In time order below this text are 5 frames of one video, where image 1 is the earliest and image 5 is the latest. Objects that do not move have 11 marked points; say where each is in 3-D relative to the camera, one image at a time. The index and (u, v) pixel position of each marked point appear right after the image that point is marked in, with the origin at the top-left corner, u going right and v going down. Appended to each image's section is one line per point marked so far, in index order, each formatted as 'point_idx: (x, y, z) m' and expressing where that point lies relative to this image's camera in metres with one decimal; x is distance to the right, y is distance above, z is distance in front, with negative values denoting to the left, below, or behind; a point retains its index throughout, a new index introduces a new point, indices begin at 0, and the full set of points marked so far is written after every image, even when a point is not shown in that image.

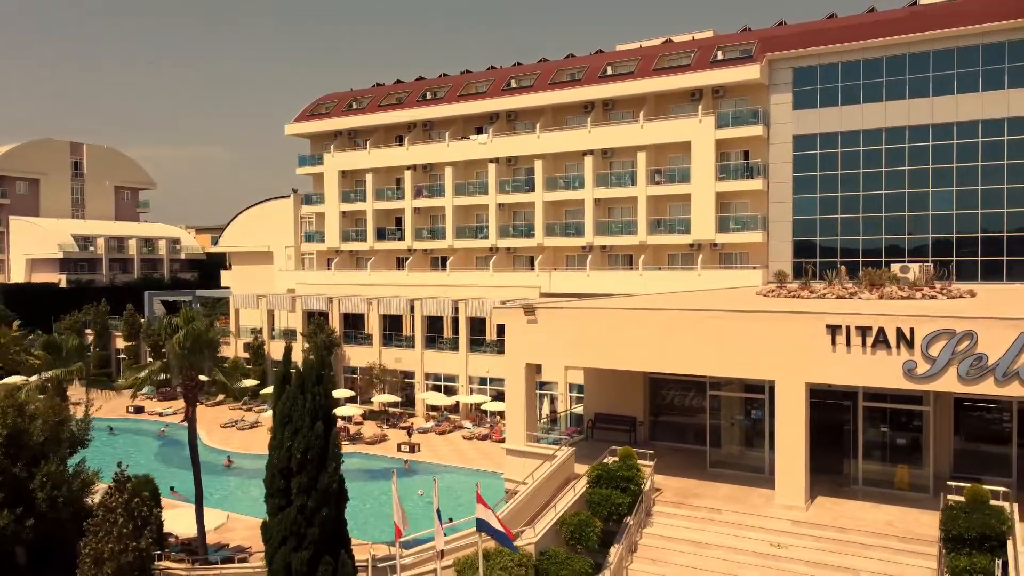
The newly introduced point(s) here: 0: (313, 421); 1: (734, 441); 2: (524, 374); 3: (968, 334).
0: (-3.2, -2.1, +13.0) m
1: (+5.3, -3.6, +19.3) m
2: (+0.3, -2.1, +19.7) m
3: (+8.0, -0.8, +14.3) m
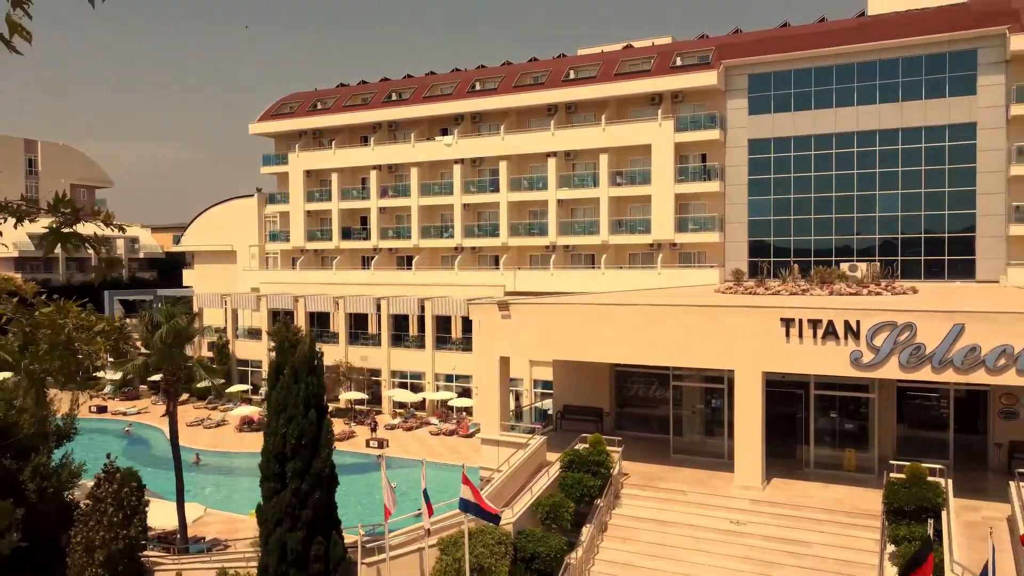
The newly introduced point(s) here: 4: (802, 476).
0: (-3.5, -2.1, +13.8) m
1: (+4.6, -3.6, +20.5) m
2: (-0.3, -2.0, +20.6) m
3: (+7.6, -0.7, +15.7) m
4: (+6.6, -4.2, +18.3) m
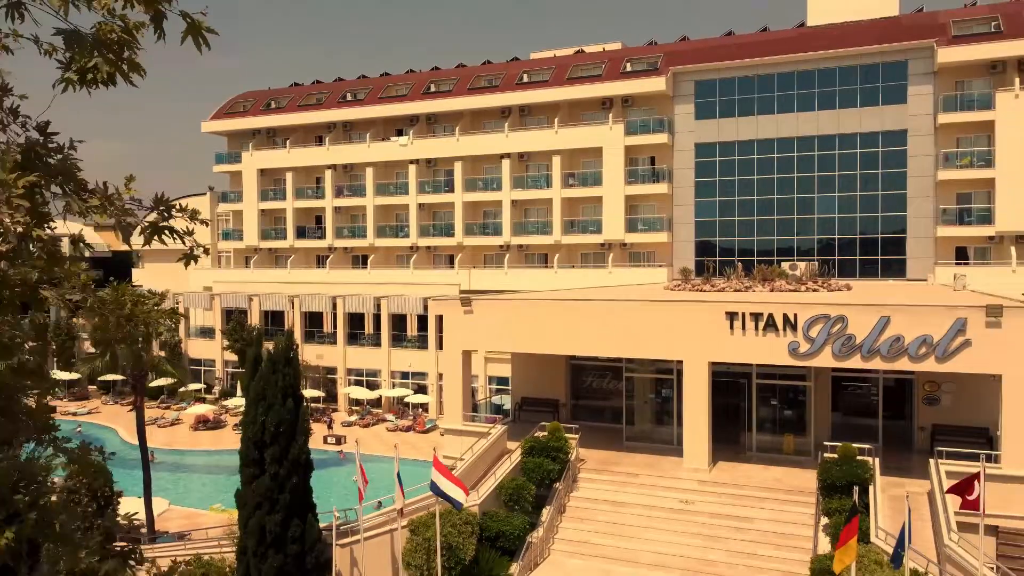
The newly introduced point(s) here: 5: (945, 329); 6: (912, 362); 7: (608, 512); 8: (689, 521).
0: (-4.1, -2.0, +14.5) m
1: (+3.6, -3.5, +21.7) m
2: (-1.4, -1.9, +21.5) m
3: (+6.9, -0.6, +17.1) m
4: (+5.7, -4.2, +19.7) m
5: (+8.7, -0.8, +16.3) m
6: (+8.1, -1.5, +16.6) m
7: (+2.0, -4.7, +17.2) m
8: (+3.6, -4.7, +16.5) m
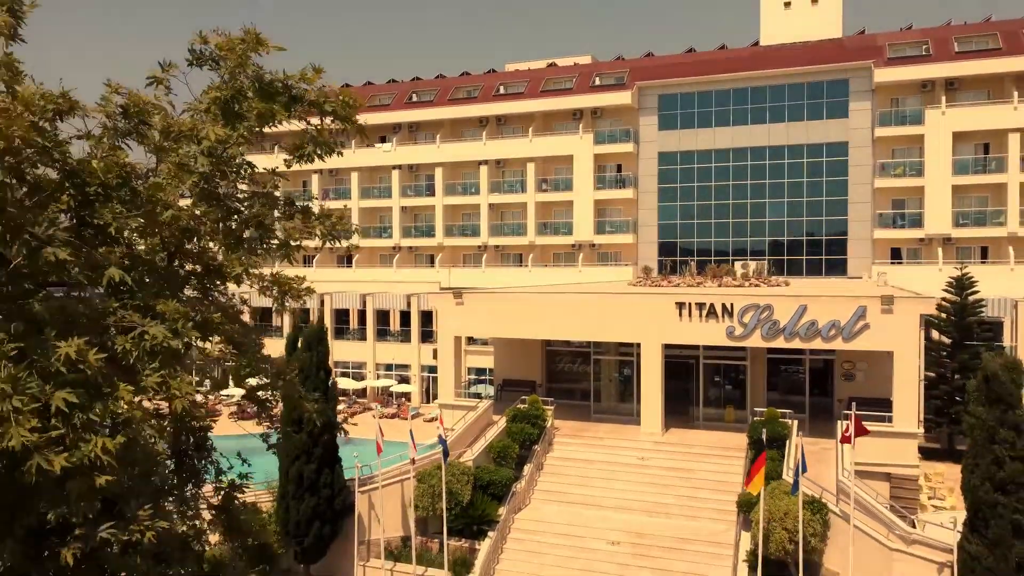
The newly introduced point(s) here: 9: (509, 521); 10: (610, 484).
0: (-4.3, -1.8, +17.9) m
1: (+3.1, -3.3, +25.3) m
2: (-1.9, -1.8, +25.0) m
3: (+6.6, -0.5, +20.9) m
4: (+5.2, -4.0, +23.4) m
5: (+8.3, -0.6, +20.1) m
6: (+7.8, -1.3, +20.4) m
7: (+1.7, -4.6, +20.7) m
8: (+3.3, -4.6, +20.1) m
9: (-0.1, -5.4, +18.6) m
10: (+2.4, -4.8, +19.9) m
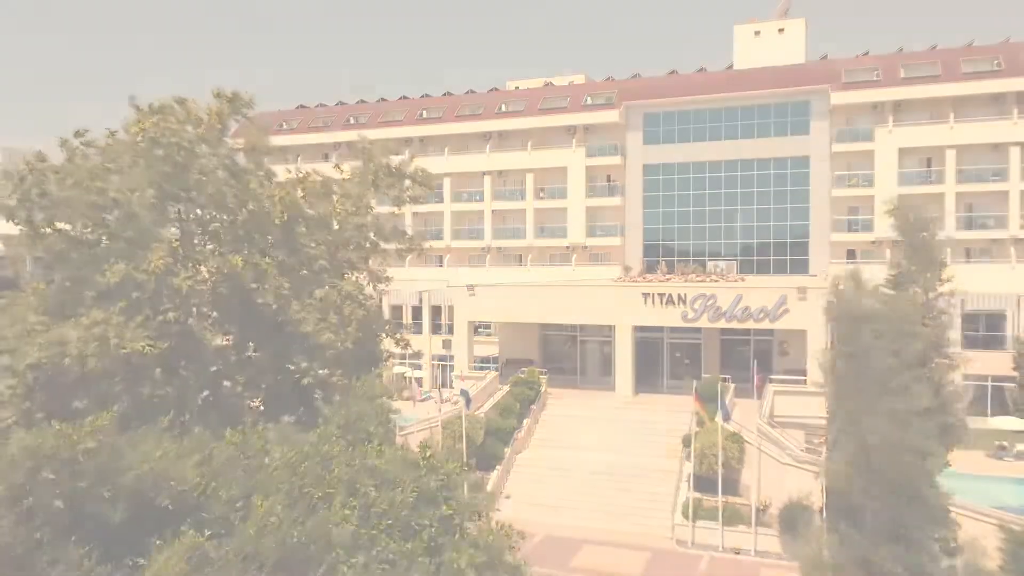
0: (-4.2, -1.6, +23.8) m
1: (+3.2, -3.1, +31.3) m
2: (-1.8, -1.6, +30.9) m
3: (+6.6, -0.3, +26.8) m
4: (+5.3, -3.8, +29.3) m
5: (+8.4, -0.4, +26.0) m
6: (+7.9, -1.1, +26.3) m
7: (+1.8, -4.4, +26.7) m
8: (+3.3, -4.4, +26.0) m
9: (0.0, -5.1, +24.5) m
10: (+2.5, -4.6, +25.8) m
